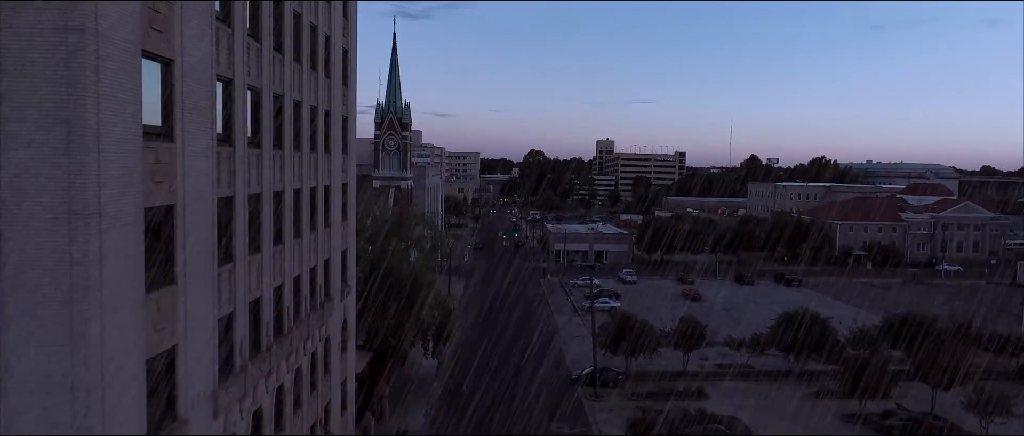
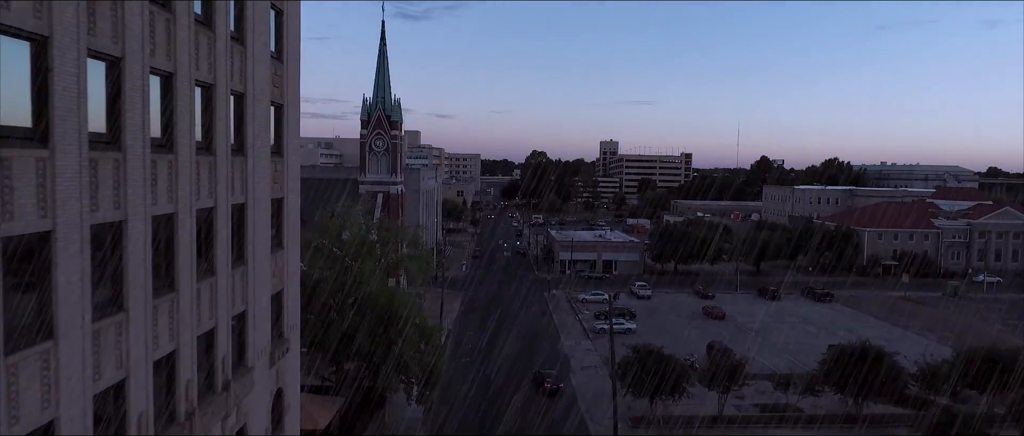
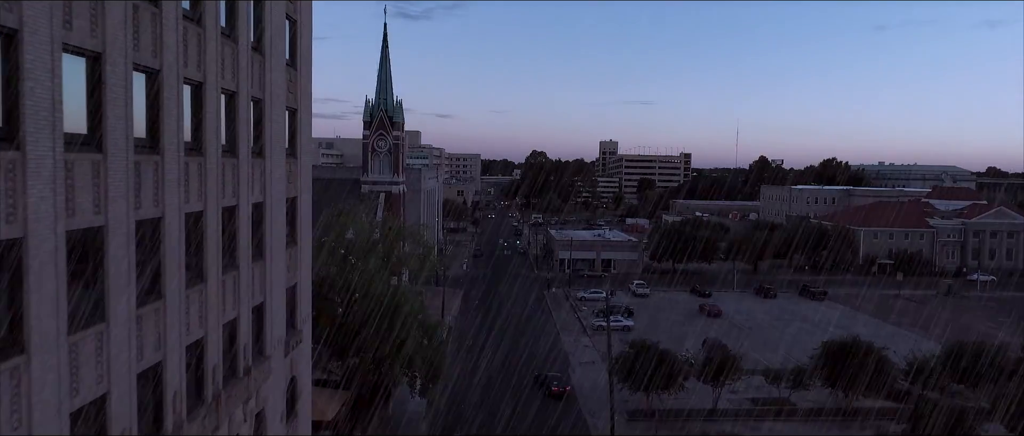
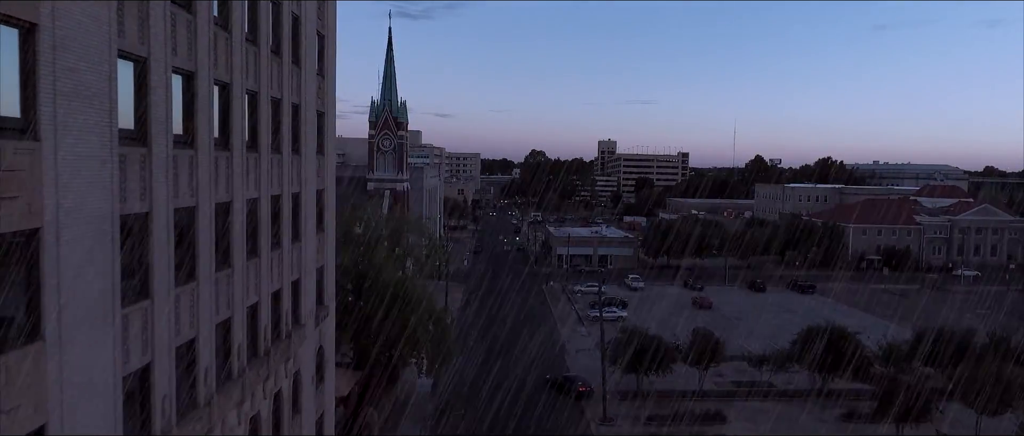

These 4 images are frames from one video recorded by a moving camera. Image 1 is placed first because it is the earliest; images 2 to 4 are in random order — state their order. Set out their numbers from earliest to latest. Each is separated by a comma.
4, 3, 2
